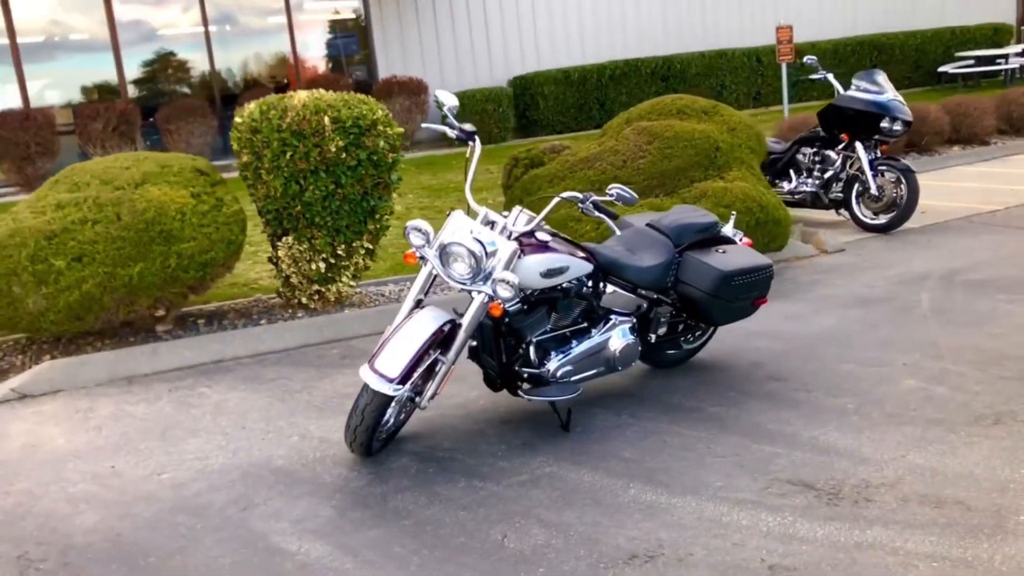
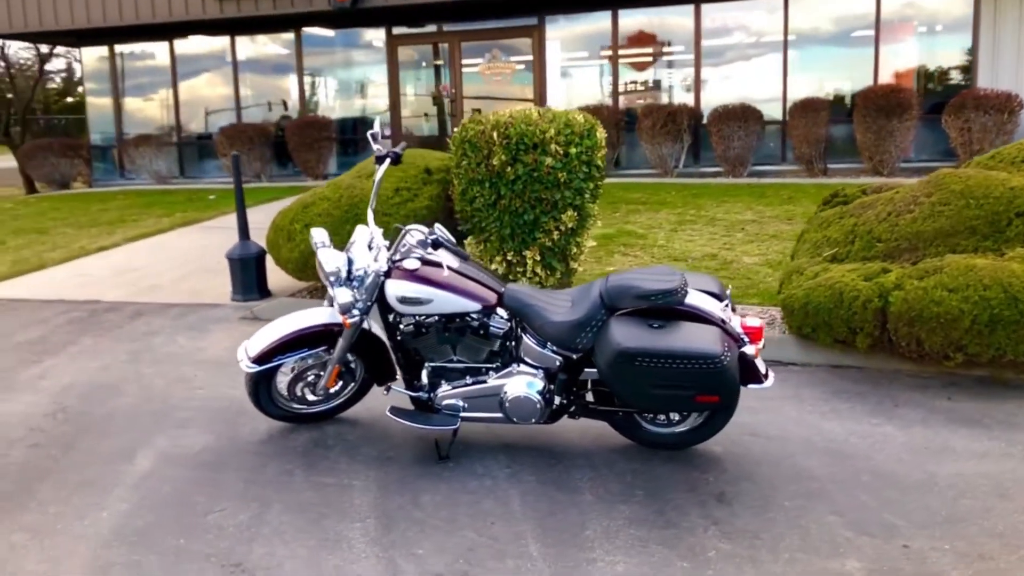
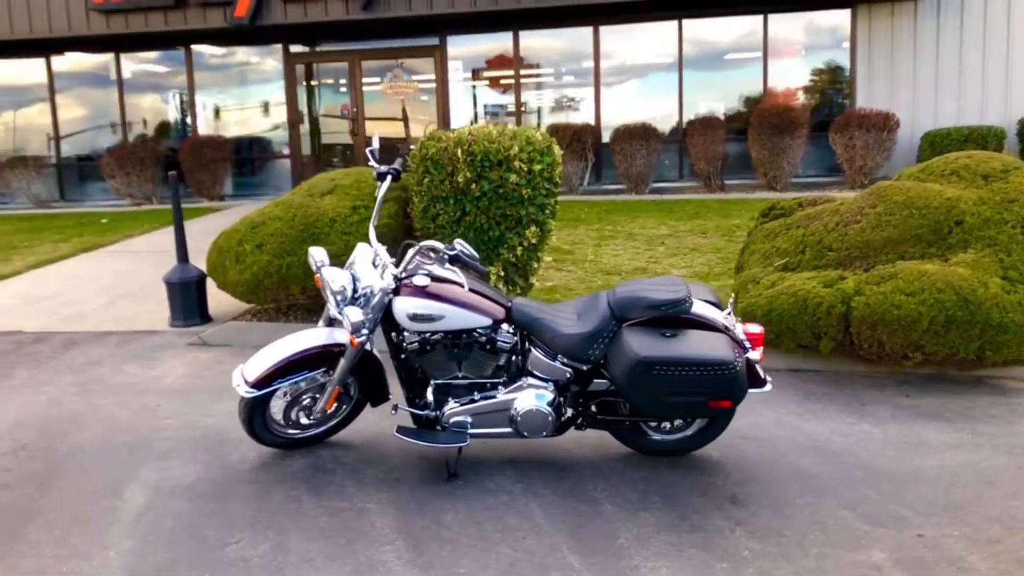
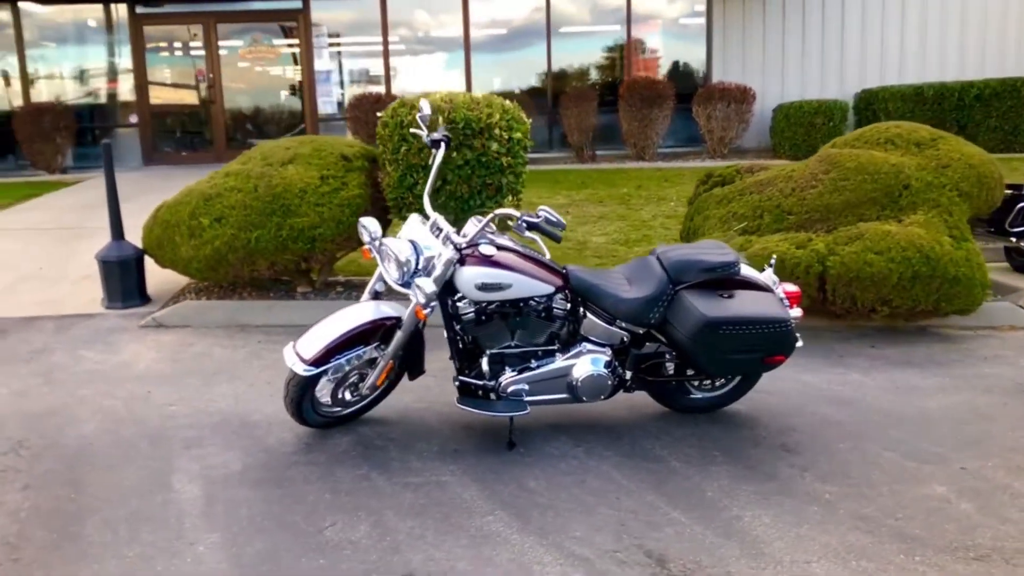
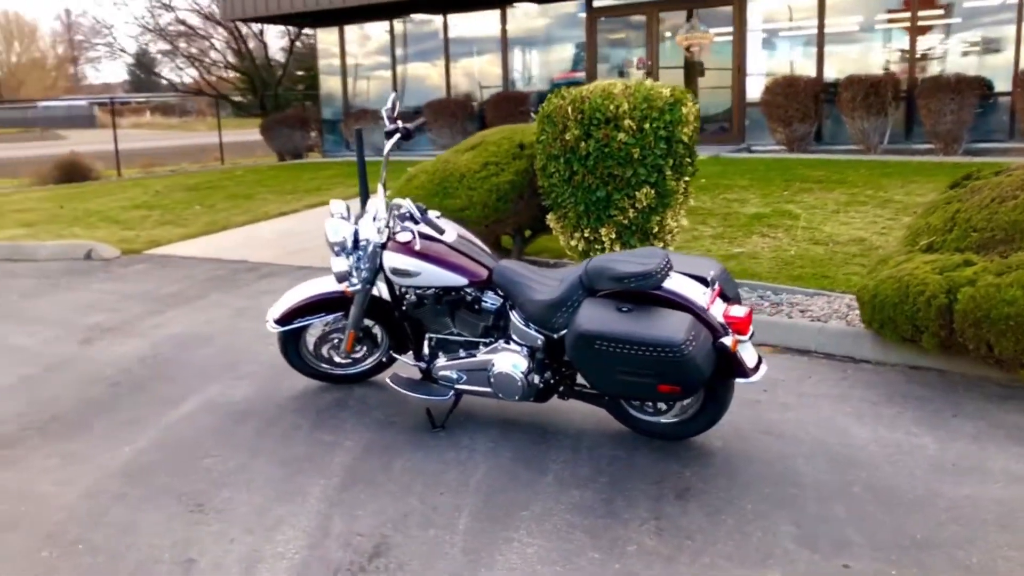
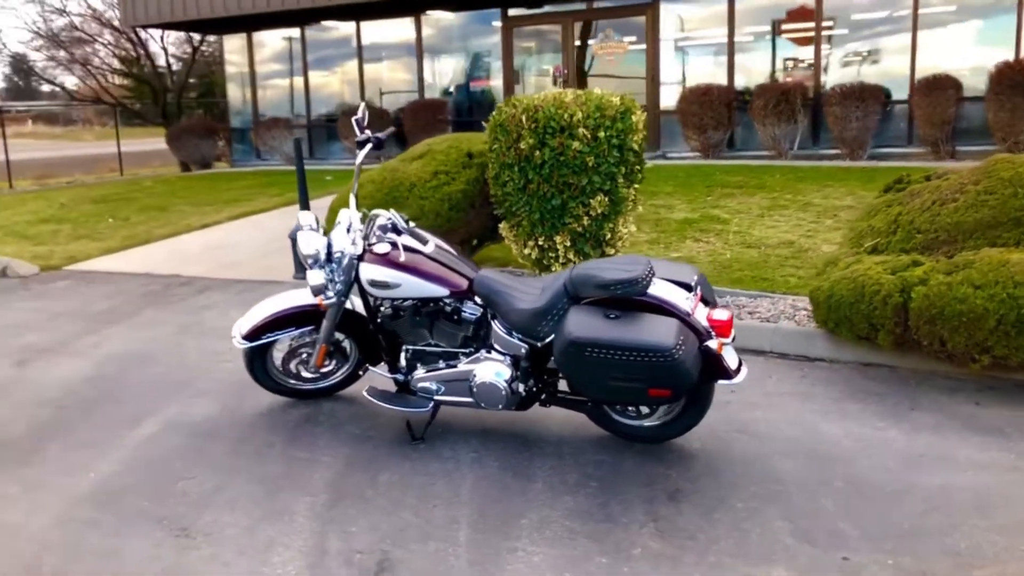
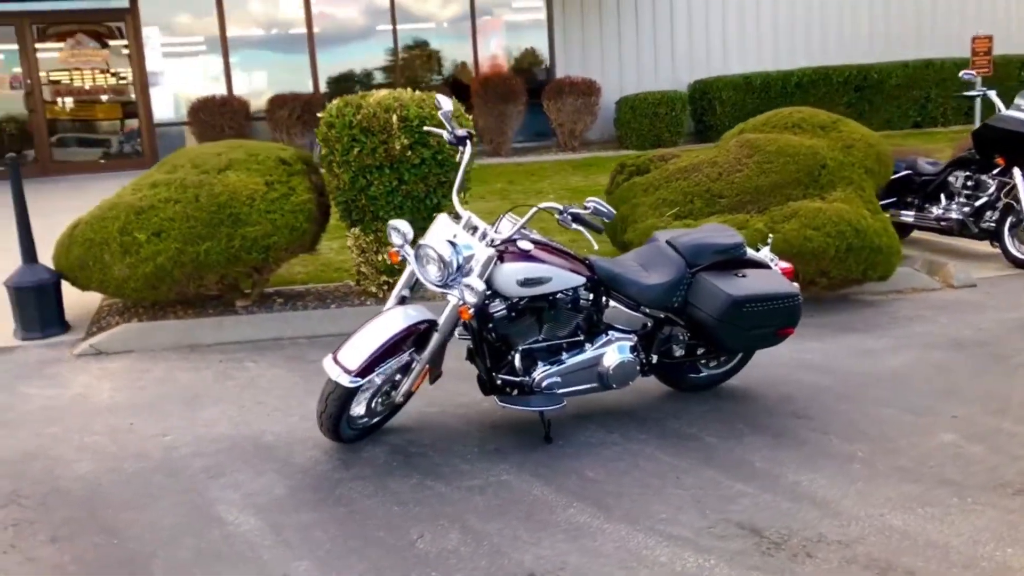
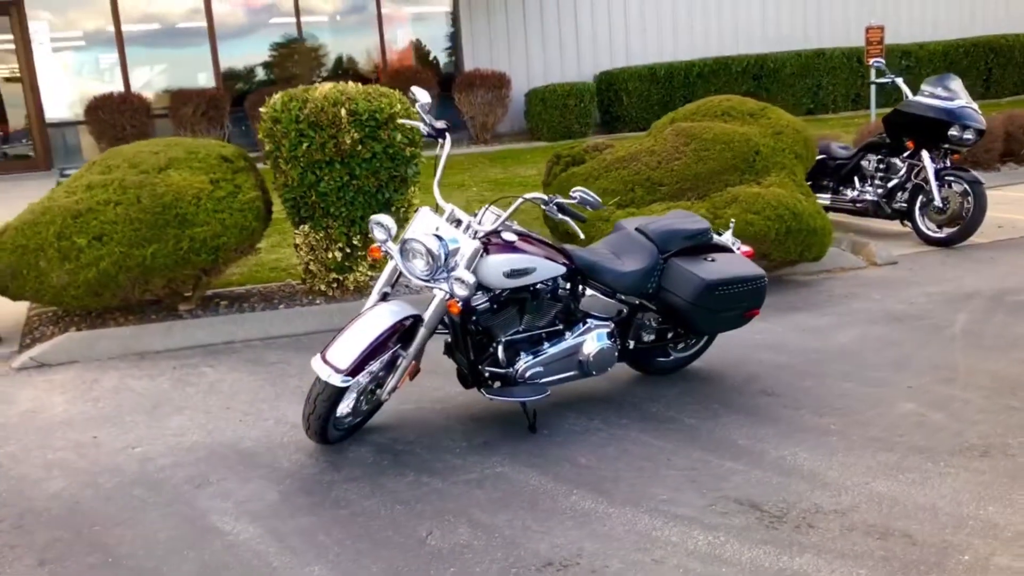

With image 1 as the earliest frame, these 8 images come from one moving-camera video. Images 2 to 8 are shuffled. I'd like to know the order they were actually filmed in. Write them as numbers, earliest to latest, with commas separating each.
8, 7, 4, 3, 2, 6, 5
